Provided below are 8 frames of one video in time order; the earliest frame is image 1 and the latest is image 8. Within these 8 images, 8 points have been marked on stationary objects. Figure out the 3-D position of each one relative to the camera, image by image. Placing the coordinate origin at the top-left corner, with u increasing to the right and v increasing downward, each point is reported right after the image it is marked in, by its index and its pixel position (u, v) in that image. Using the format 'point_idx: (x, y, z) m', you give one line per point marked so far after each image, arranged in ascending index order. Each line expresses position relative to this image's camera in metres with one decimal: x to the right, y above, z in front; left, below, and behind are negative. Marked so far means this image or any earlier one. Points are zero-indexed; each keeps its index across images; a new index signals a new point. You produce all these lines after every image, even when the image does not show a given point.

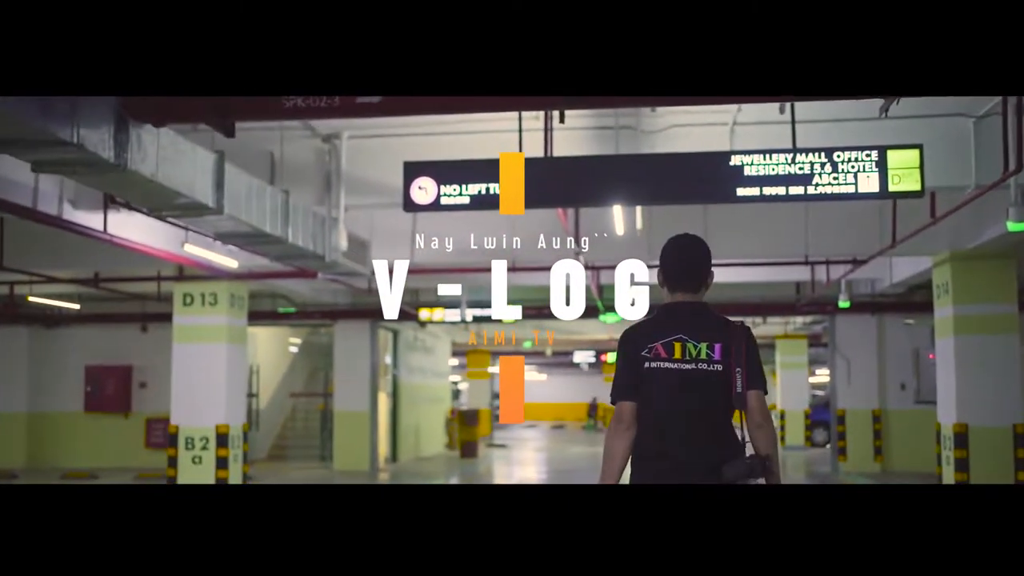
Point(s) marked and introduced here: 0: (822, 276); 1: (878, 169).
0: (+5.1, +0.2, +16.9) m
1: (+2.6, +0.9, +7.5) m
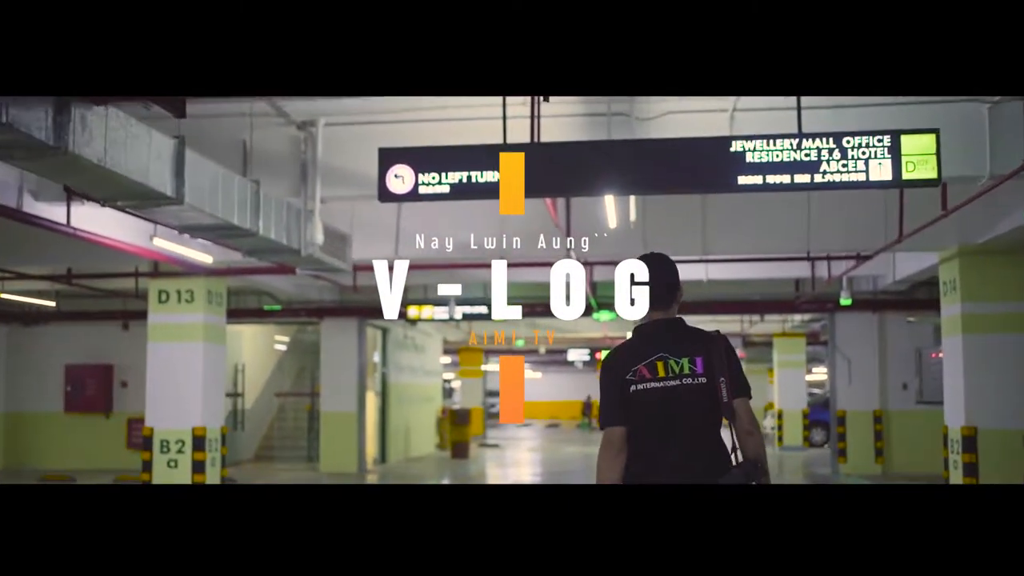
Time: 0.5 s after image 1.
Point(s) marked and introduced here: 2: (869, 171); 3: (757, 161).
0: (+4.9, +0.2, +16.4) m
1: (+2.5, +0.9, +7.0) m
2: (+2.4, +0.8, +7.1) m
3: (+1.6, +0.9, +7.1) m
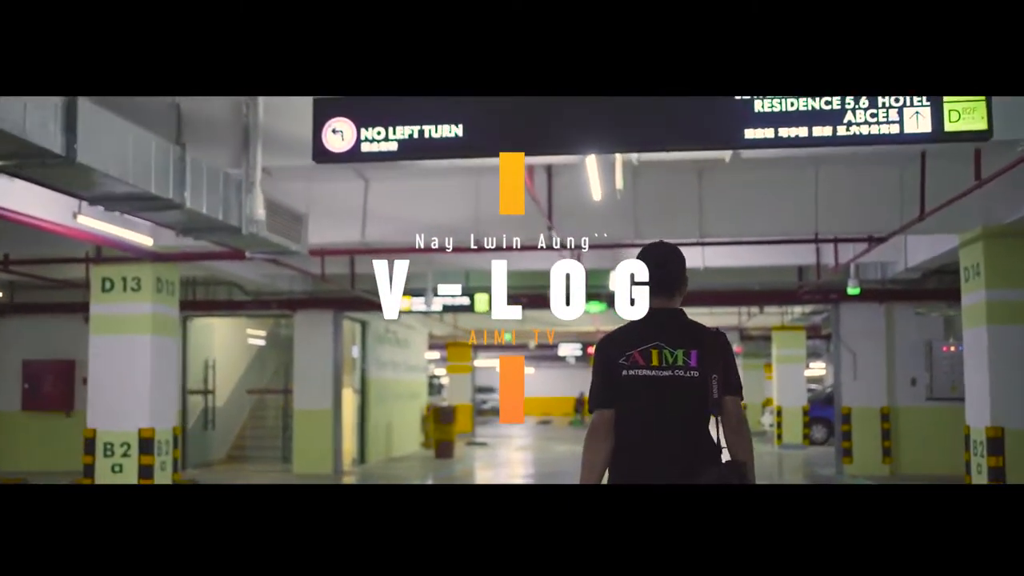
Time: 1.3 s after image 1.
0: (+4.6, +0.4, +15.2) m
1: (+2.3, +1.0, +5.8) m
2: (+2.2, +0.9, +5.9) m
3: (+1.4, +1.0, +5.9) m
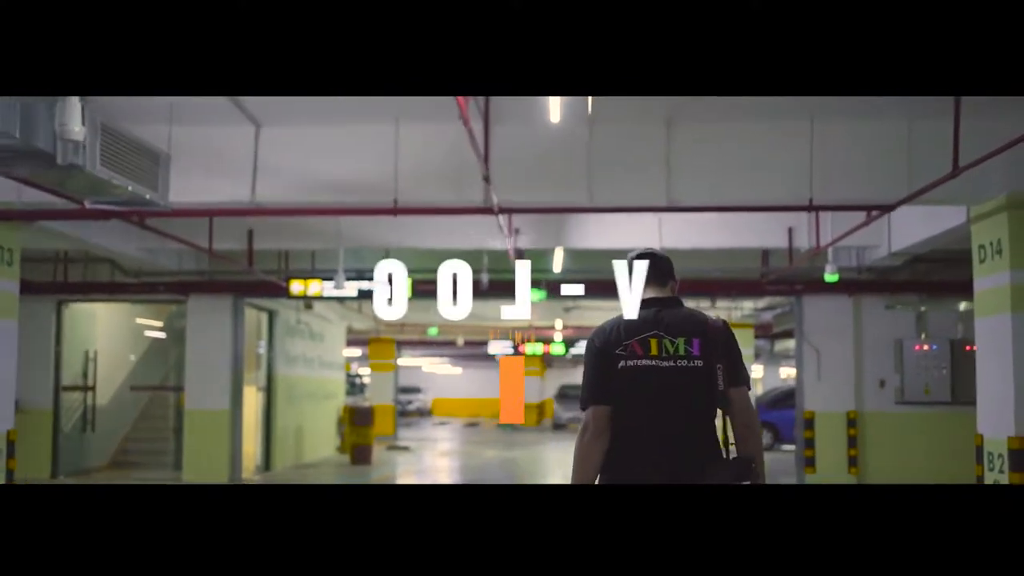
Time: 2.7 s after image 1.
0: (+3.7, +0.6, +13.3) m
1: (+2.0, +1.2, +3.8) m
2: (+1.9, +1.1, +3.9) m
3: (+1.2, +1.2, +3.8) m
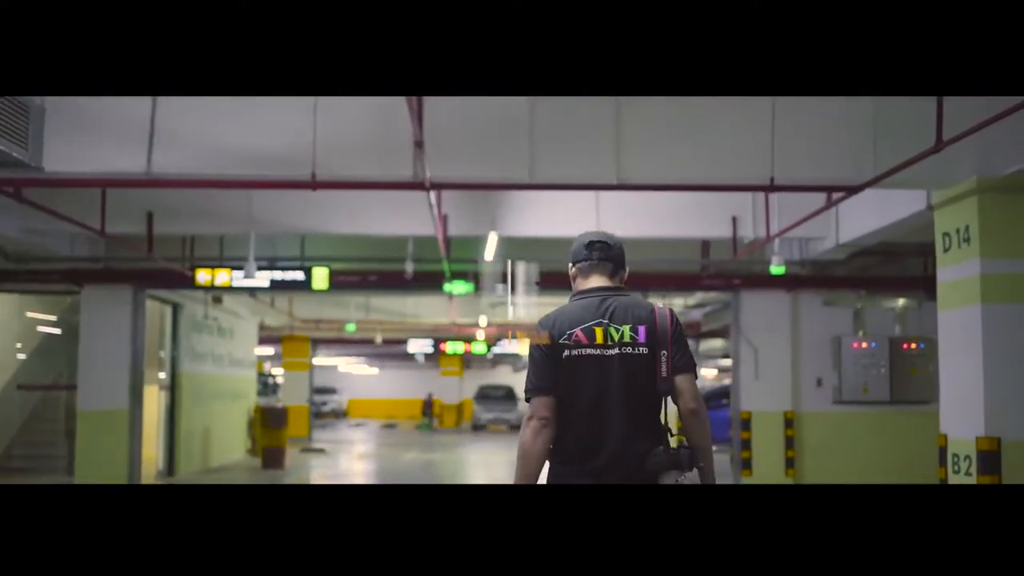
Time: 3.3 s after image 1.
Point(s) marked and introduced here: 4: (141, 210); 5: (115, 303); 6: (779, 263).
0: (+2.8, +0.7, +12.6) m
1: (+2.0, +1.3, +3.0) m
2: (+1.8, +1.2, +3.1) m
3: (+1.1, +1.3, +3.0) m
4: (-4.5, +0.9, +12.6) m
5: (-5.9, -0.3, +15.6) m
6: (+3.2, +0.3, +12.3) m
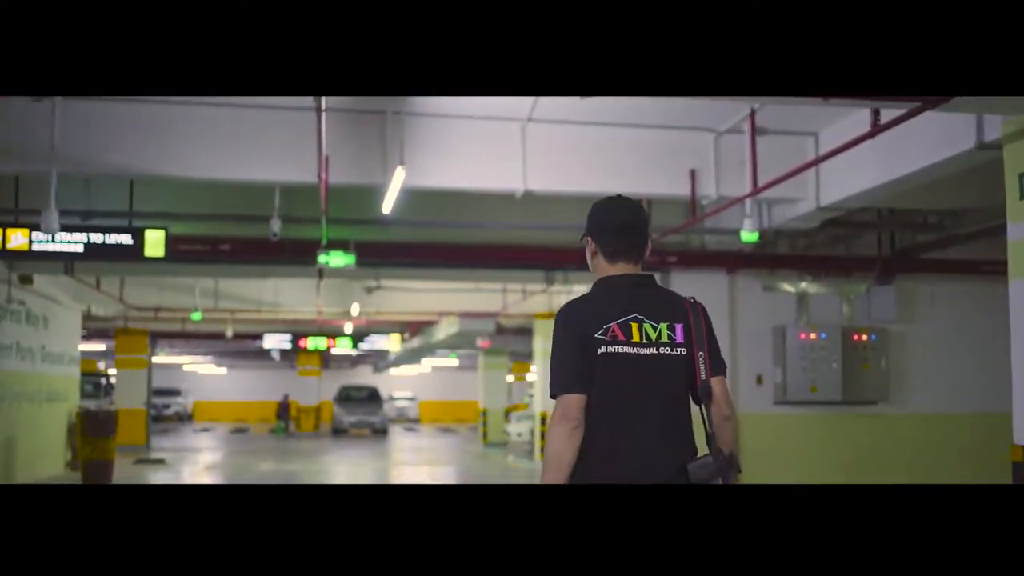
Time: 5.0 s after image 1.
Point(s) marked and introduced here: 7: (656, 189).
0: (+1.9, +0.9, +10.1) m
1: (+2.4, +1.6, +0.4) m
2: (+2.2, +1.5, +0.5) m
3: (+1.5, +1.6, +0.3) m
4: (-5.3, +1.3, +9.0) m
5: (-7.2, +0.1, +11.8) m
6: (+2.2, +0.6, +9.8) m
7: (+1.4, +1.0, +10.0) m
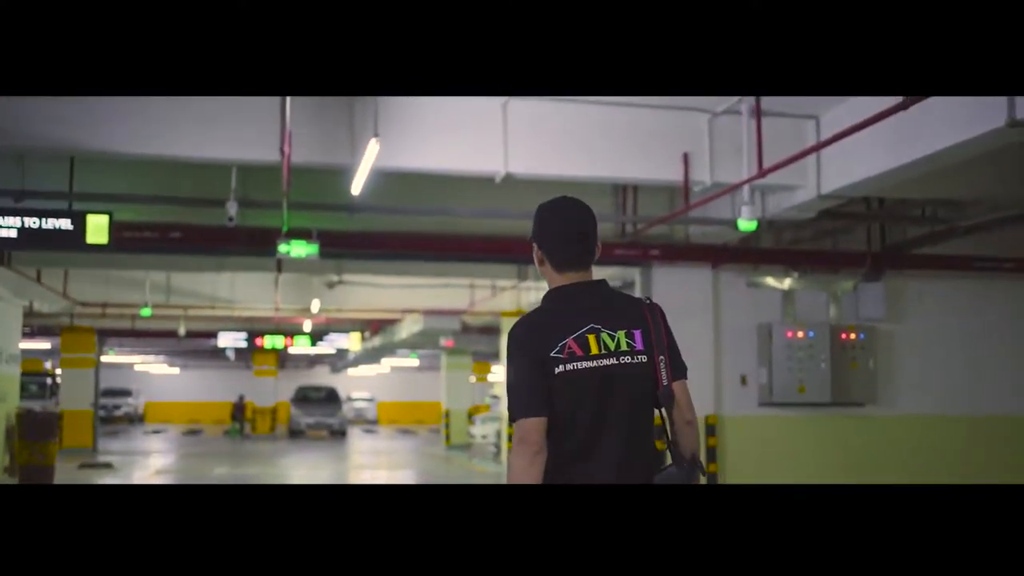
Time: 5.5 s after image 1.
0: (+1.7, +1.0, +9.4) m
1: (+2.6, +1.7, -0.3) m
2: (+2.4, +1.6, -0.2) m
3: (+1.7, +1.7, -0.4) m
4: (-5.5, +1.4, +8.0) m
5: (-7.5, +0.2, +10.7) m
6: (+2.1, +0.6, +9.1) m
7: (+1.2, +1.0, +9.3) m
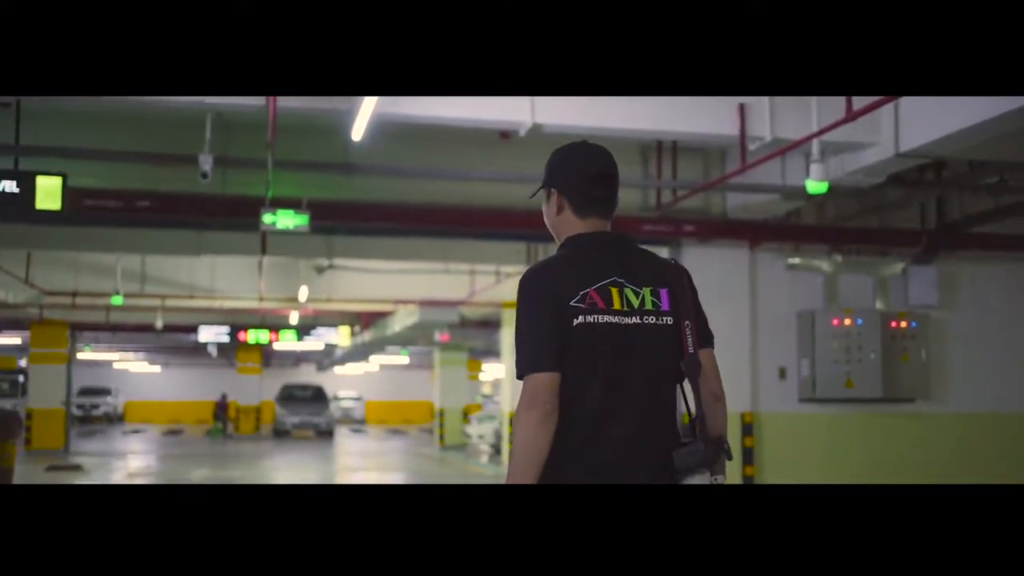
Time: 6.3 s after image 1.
0: (+1.9, +1.2, +8.0) m
1: (+2.9, +1.9, -1.6) m
2: (+2.7, +1.8, -1.6) m
3: (+2.0, +1.9, -1.8) m
4: (-5.3, +1.6, +6.6) m
5: (-7.3, +0.4, +9.2) m
6: (+2.3, +0.8, +7.7) m
7: (+1.4, +1.2, +7.9) m
